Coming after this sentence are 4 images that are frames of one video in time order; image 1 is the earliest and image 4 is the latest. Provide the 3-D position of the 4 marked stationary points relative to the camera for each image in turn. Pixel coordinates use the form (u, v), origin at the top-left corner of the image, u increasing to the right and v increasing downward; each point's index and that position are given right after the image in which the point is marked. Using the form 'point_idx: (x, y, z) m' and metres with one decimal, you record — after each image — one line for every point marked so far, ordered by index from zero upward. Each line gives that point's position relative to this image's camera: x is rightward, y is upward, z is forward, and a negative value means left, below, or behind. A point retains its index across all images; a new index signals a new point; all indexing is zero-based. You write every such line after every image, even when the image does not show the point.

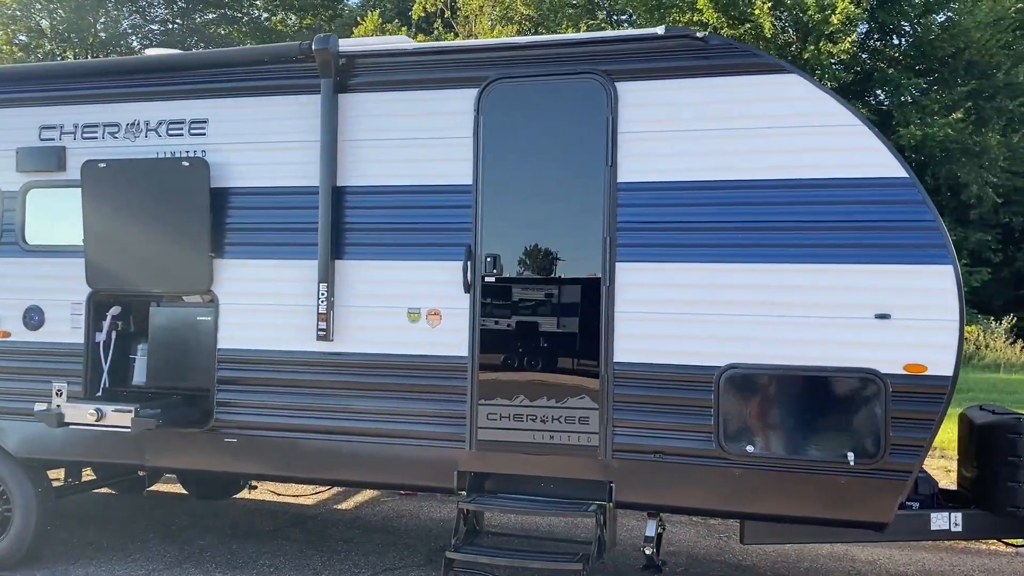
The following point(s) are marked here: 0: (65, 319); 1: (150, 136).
0: (-2.0, -0.1, +3.9) m
1: (-1.6, +0.7, +3.9) m
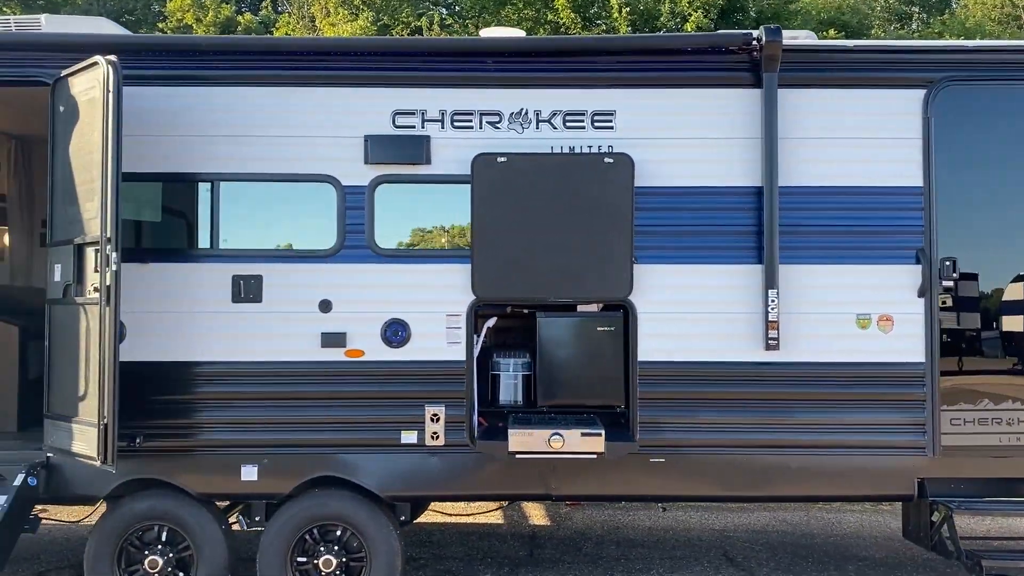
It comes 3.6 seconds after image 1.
0: (-0.3, -0.2, +3.4) m
1: (+0.1, +0.6, +3.4) m
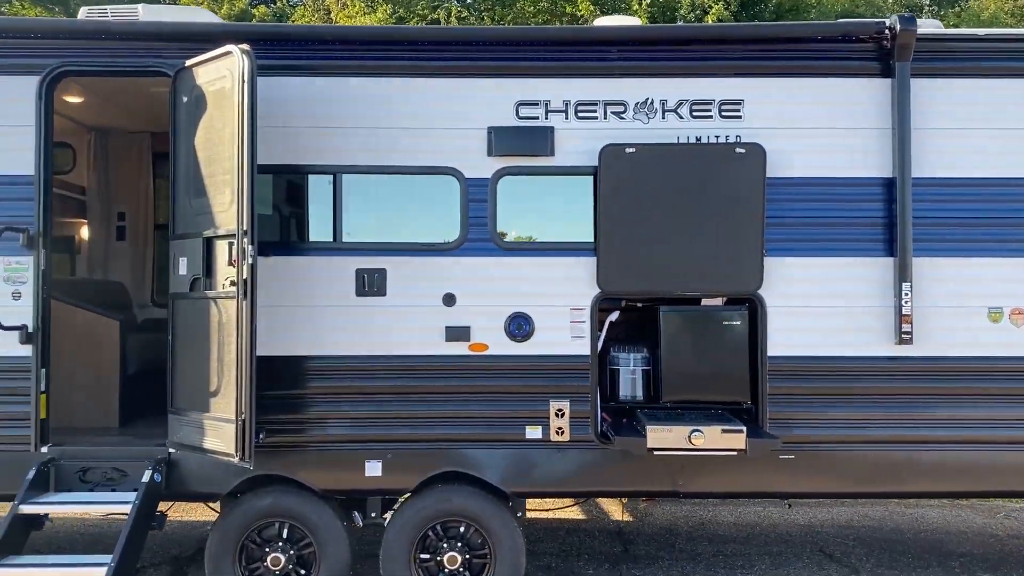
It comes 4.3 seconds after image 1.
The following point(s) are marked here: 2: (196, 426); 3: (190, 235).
0: (+0.2, -0.2, +3.4) m
1: (+0.6, +0.6, +3.4) m
2: (-1.1, -0.5, +3.1) m
3: (-1.2, +0.2, +3.2) m
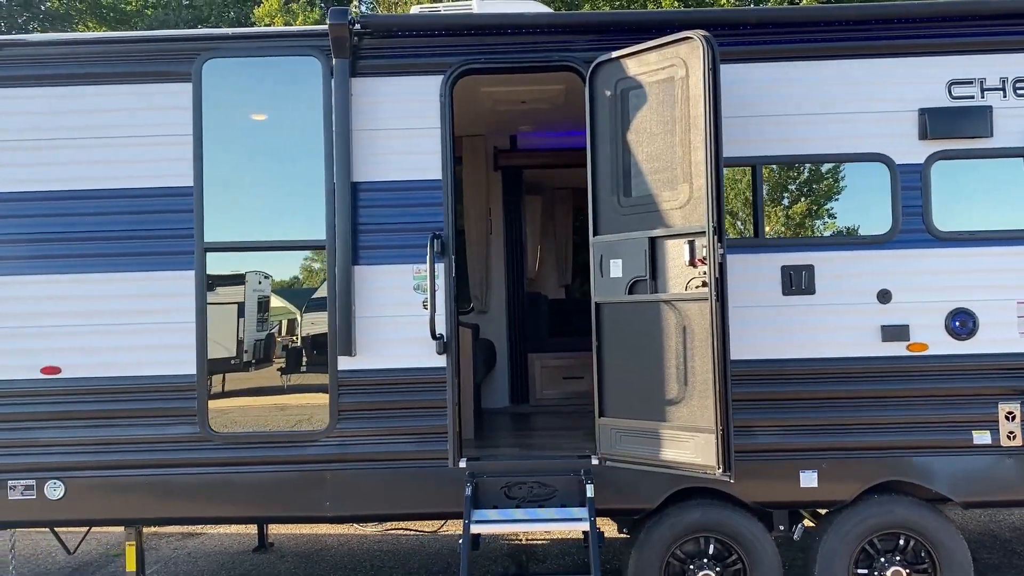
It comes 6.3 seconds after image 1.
0: (+1.8, -0.1, +3.1) m
1: (+2.1, +0.7, +3.1) m
2: (+0.4, -0.5, +2.9) m
3: (+0.4, +0.2, +3.0) m
